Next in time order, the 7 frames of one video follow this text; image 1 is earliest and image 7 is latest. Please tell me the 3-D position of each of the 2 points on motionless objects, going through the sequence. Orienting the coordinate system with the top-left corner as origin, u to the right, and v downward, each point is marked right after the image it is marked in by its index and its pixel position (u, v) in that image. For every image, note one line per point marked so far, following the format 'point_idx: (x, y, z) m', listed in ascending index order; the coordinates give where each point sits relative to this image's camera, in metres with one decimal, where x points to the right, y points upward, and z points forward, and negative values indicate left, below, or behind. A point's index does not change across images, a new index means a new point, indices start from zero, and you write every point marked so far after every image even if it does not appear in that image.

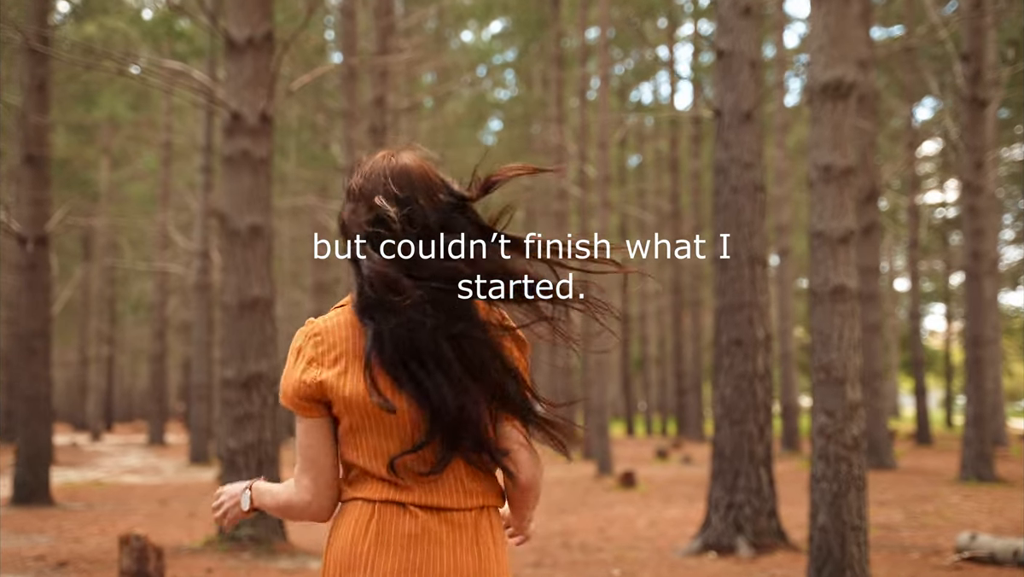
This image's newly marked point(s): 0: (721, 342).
0: (+1.7, -0.4, +8.5) m
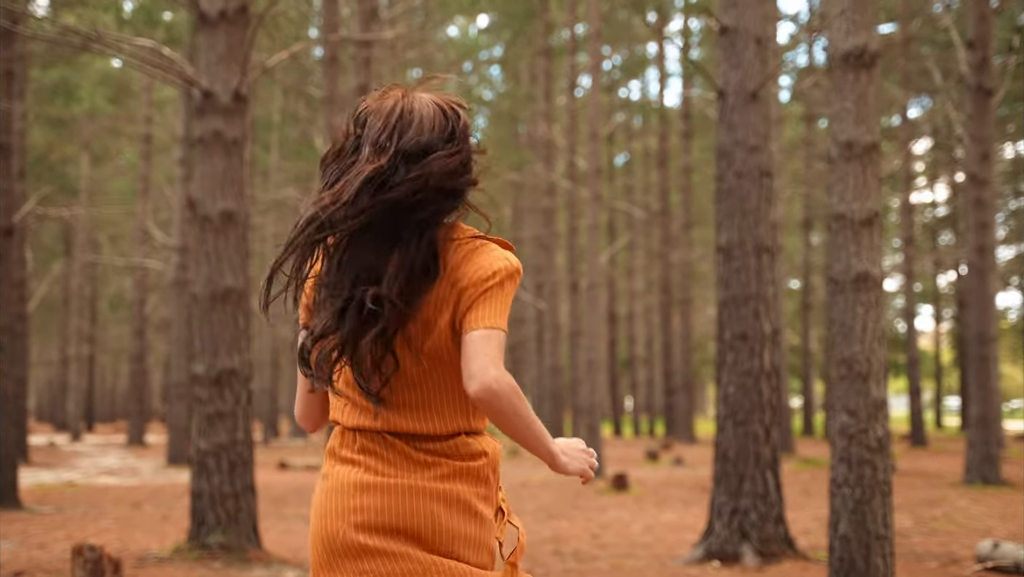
0: (+1.6, -0.4, +8.0) m
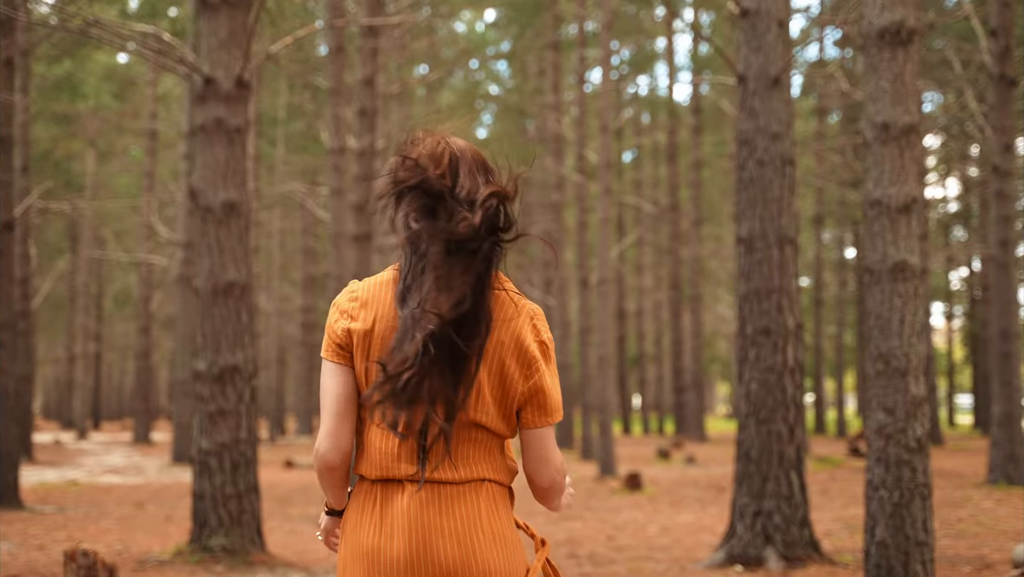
0: (+1.7, -0.3, +7.7) m
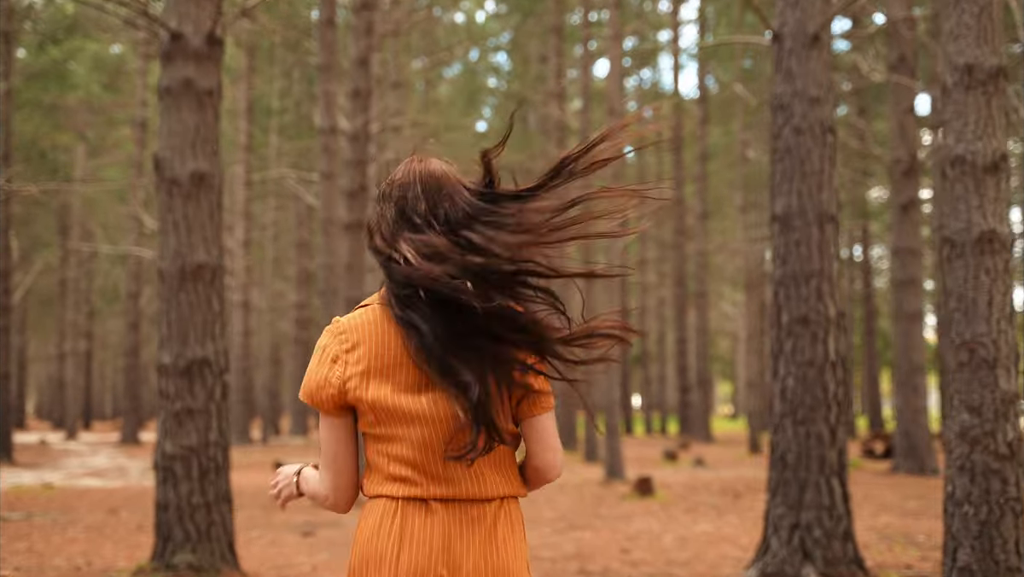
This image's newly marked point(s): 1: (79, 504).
0: (+1.8, -0.2, +6.8) m
1: (-5.3, -2.7, +12.9) m
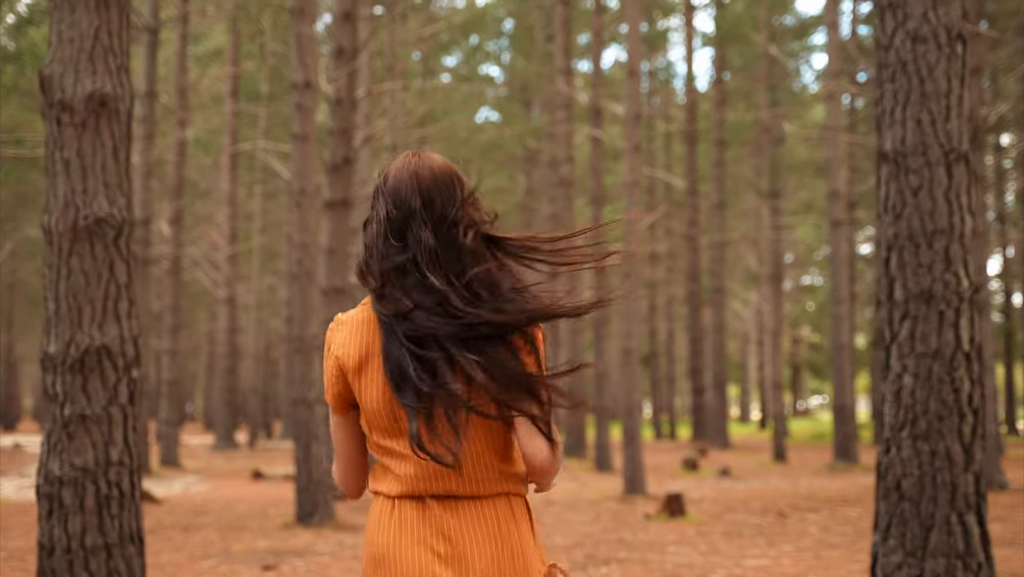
0: (+1.8, 0.0, +5.0) m
1: (-5.3, -2.5, +11.1) m
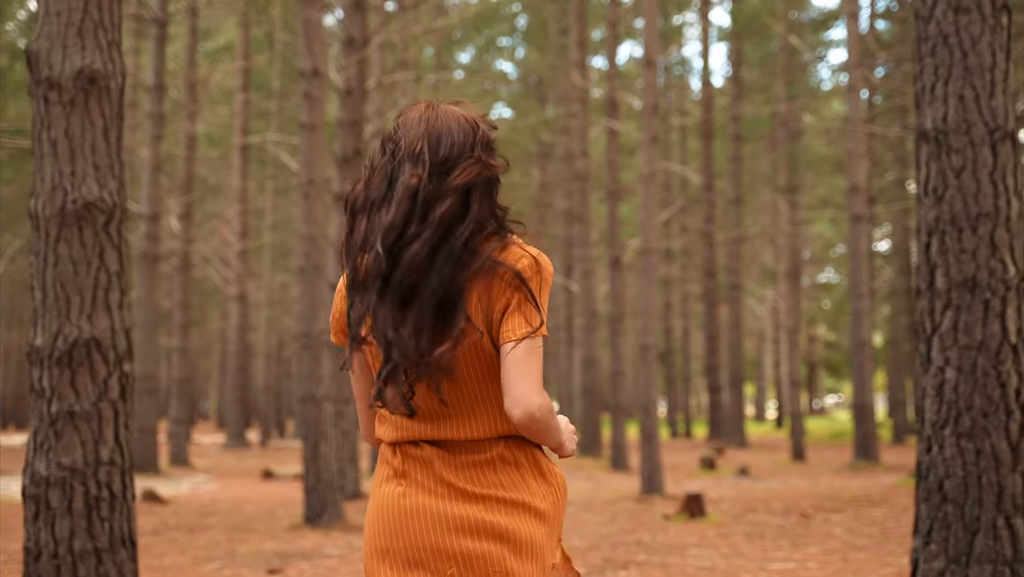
0: (+1.9, 0.0, +4.6) m
1: (-5.1, -2.4, +10.9) m
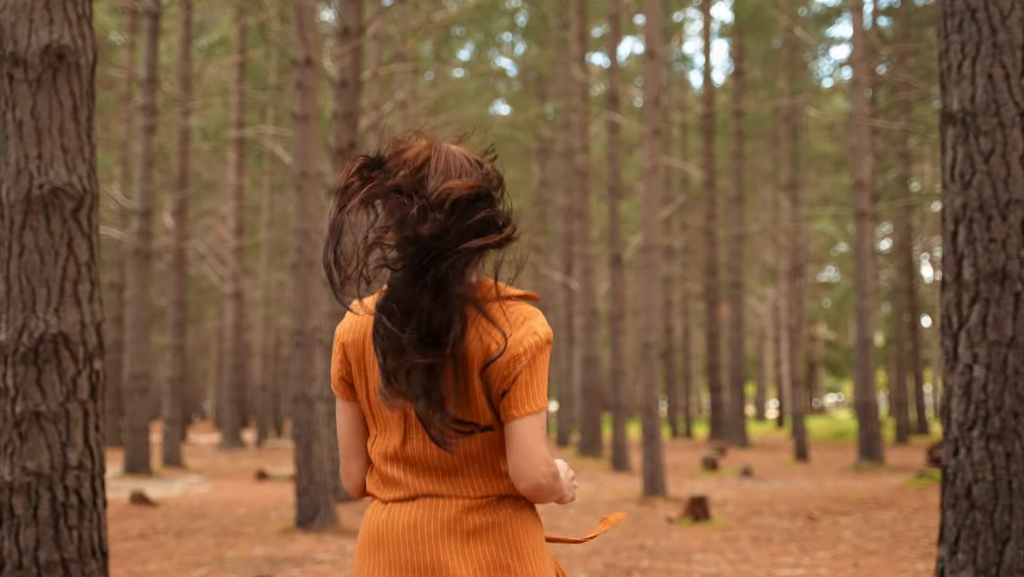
0: (+1.9, 0.0, +4.3) m
1: (-5.1, -2.4, +10.5) m
